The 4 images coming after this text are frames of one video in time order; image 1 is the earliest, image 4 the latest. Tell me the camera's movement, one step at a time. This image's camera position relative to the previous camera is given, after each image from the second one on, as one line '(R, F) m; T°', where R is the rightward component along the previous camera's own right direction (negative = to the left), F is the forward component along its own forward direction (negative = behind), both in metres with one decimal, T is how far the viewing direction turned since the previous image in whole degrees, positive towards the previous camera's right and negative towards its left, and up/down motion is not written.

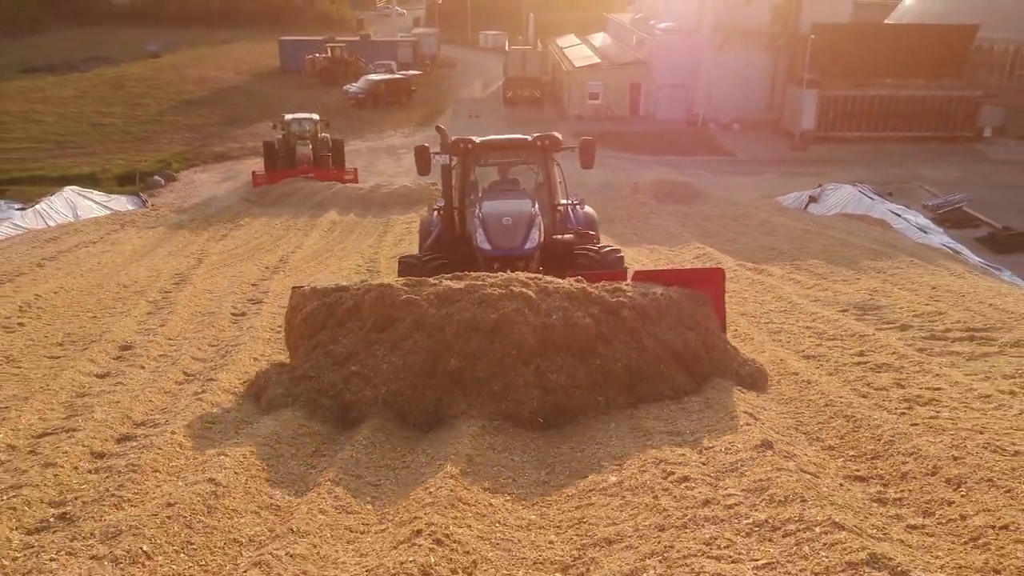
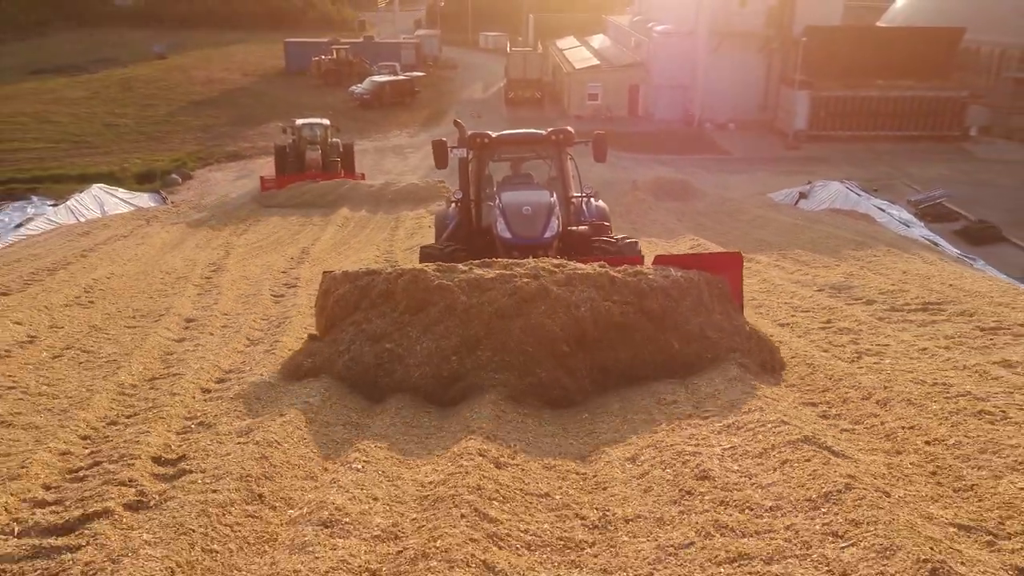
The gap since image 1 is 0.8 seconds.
(-0.1, -0.8) m; 0°
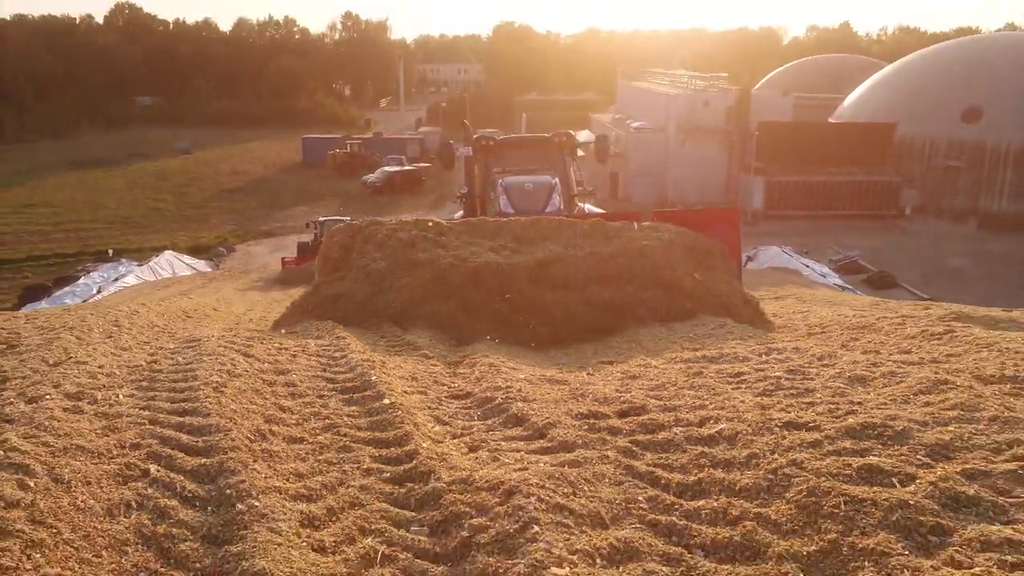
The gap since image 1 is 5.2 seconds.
(-0.1, -3.4) m; 0°
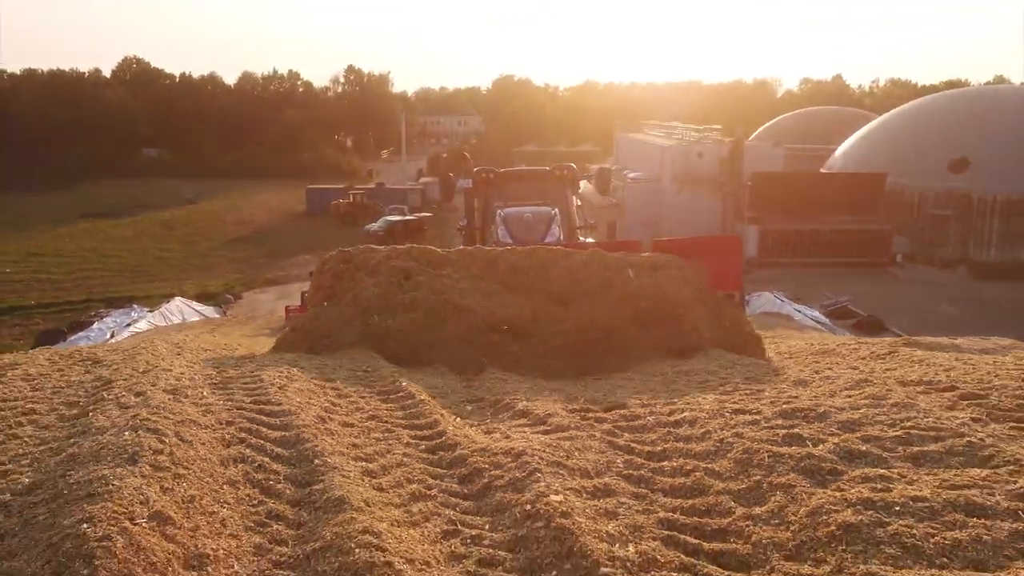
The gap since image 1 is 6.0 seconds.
(0.0, -0.6) m; 0°
